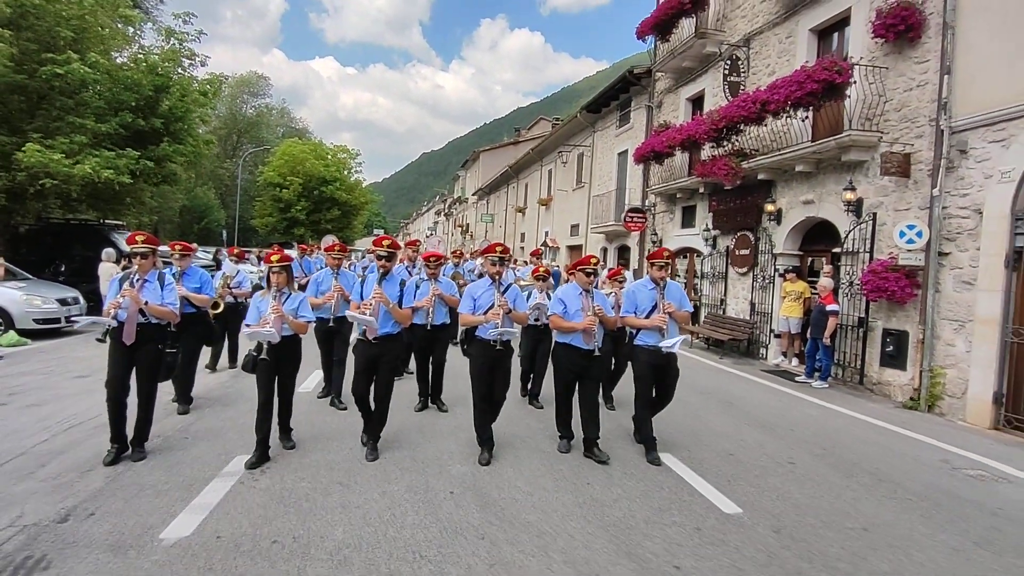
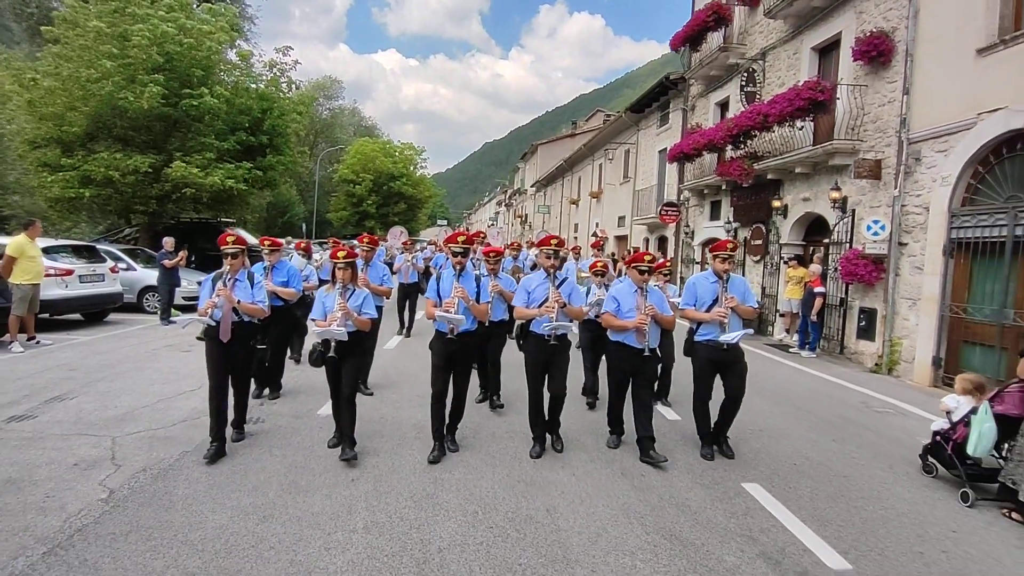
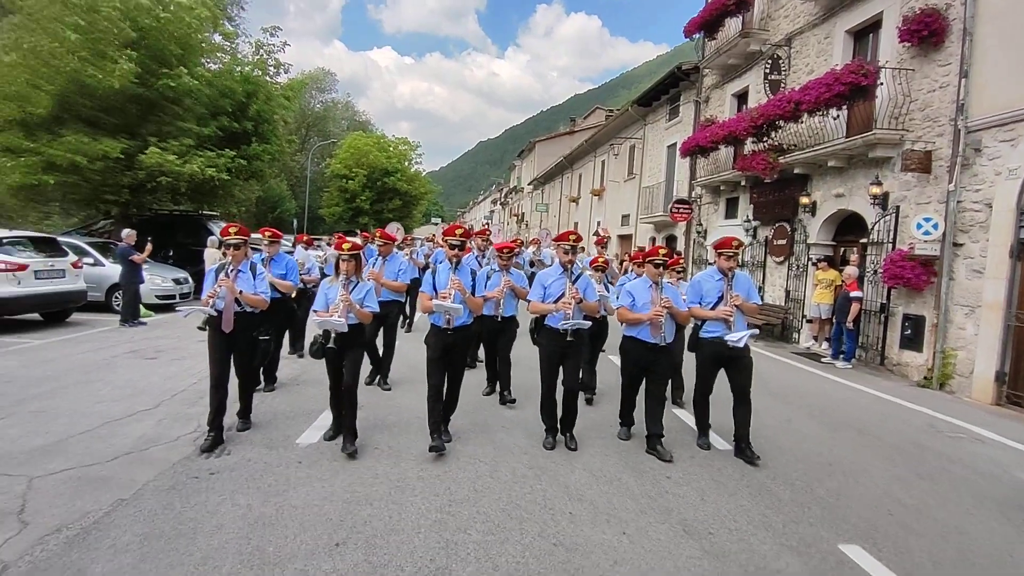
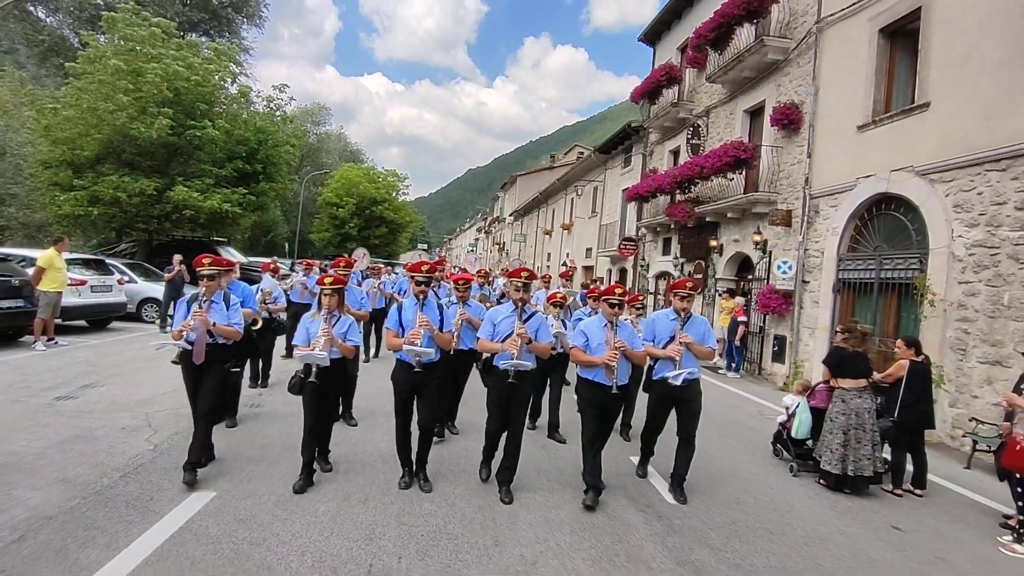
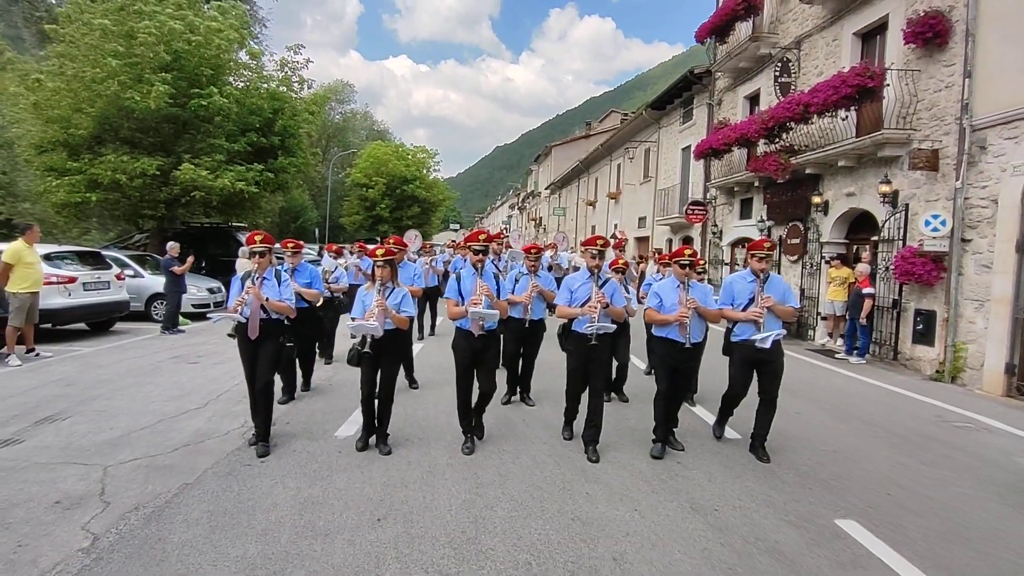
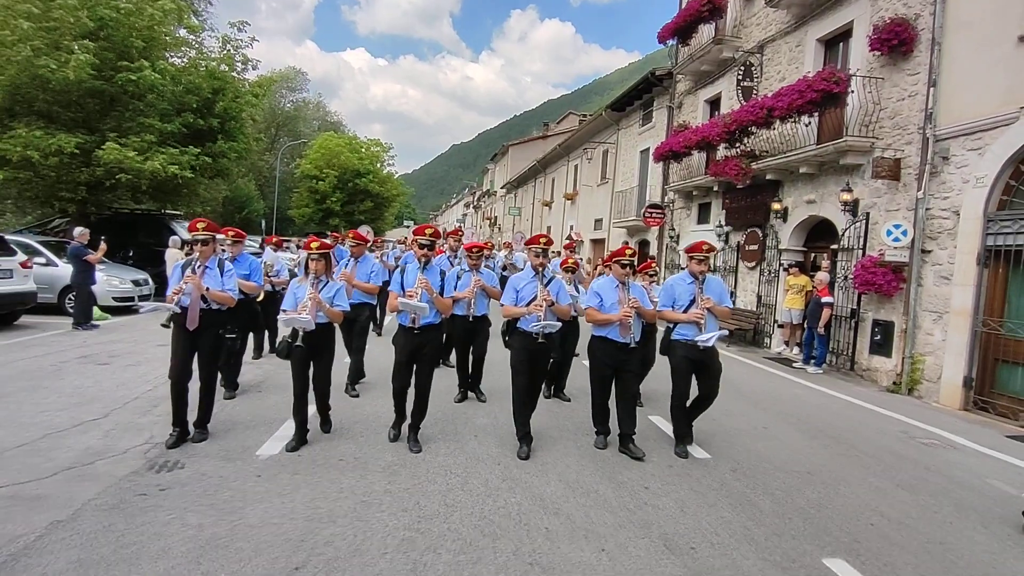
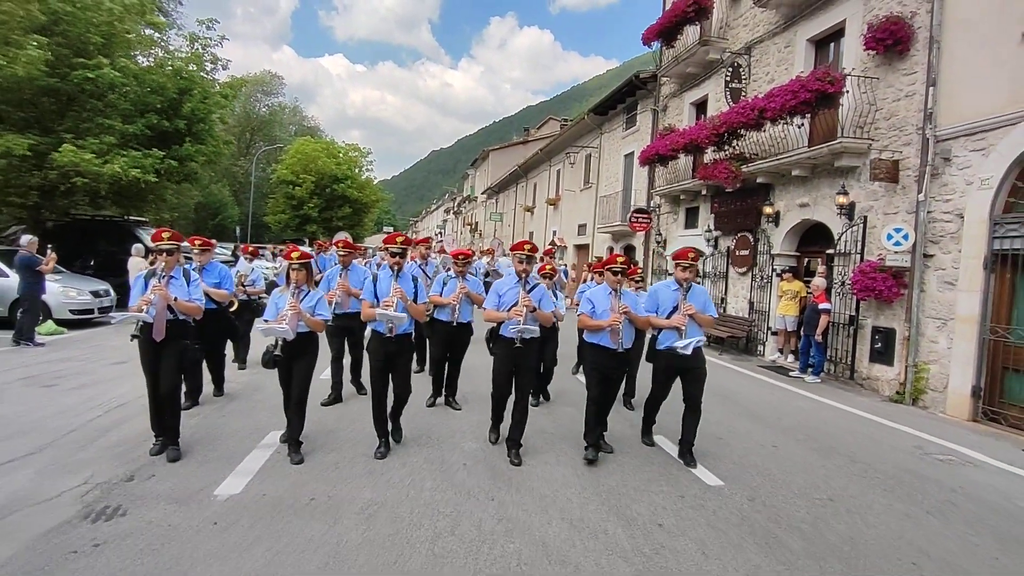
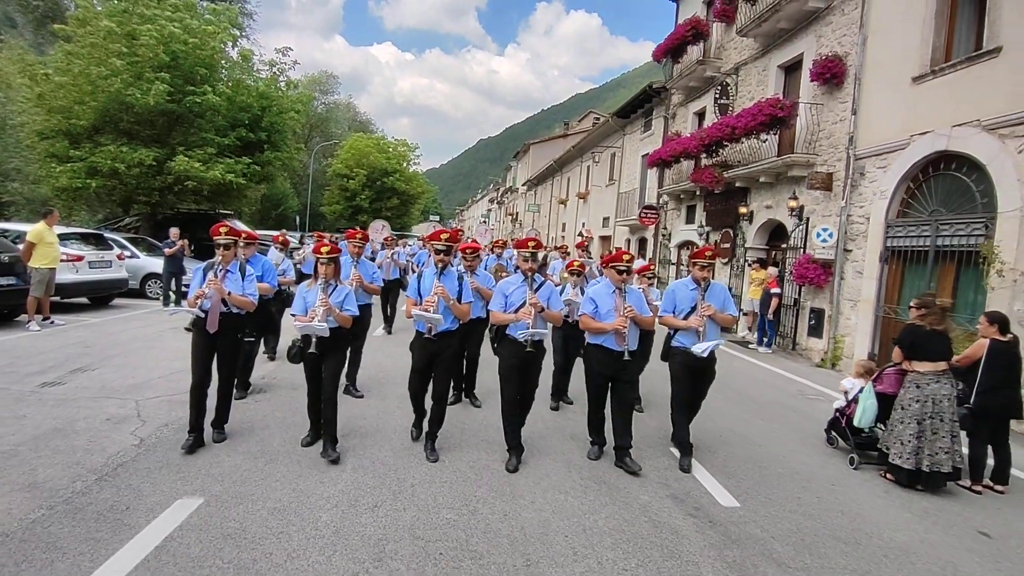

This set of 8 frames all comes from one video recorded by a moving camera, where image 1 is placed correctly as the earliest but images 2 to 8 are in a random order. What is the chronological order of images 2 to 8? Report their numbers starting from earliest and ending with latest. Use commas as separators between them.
7, 6, 3, 5, 2, 8, 4
